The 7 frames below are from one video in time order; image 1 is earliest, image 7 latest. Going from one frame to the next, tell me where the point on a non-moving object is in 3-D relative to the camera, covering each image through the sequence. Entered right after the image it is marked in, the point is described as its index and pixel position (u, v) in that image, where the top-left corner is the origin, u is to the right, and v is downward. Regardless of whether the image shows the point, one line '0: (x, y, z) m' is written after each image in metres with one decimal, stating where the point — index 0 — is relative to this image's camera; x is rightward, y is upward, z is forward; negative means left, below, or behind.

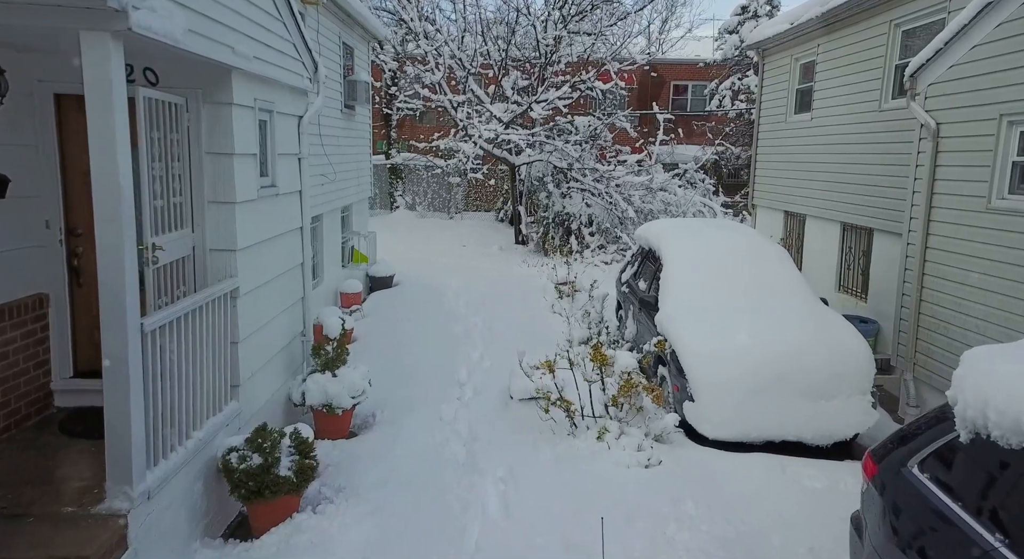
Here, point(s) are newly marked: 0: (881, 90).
0: (+4.4, +2.3, +8.1) m
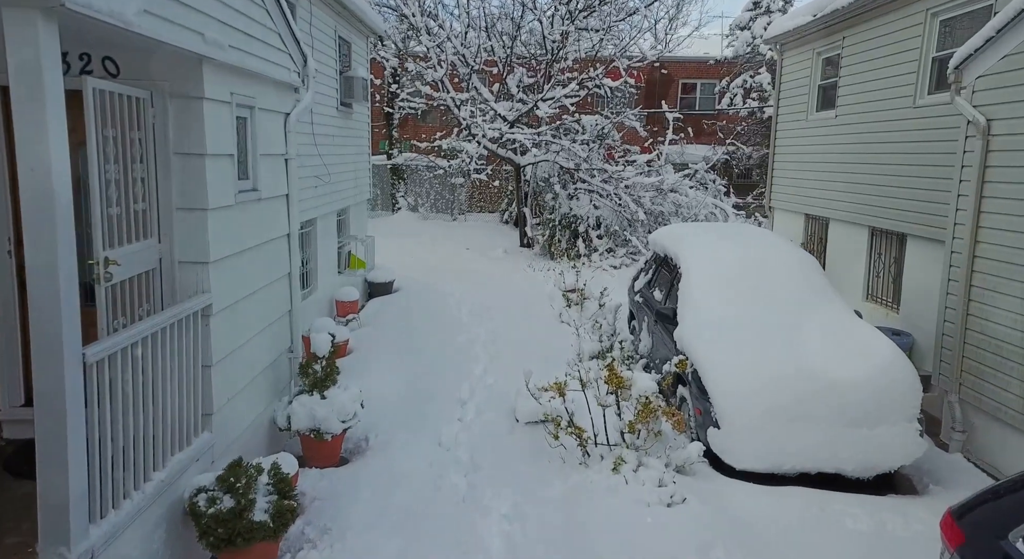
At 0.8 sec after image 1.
0: (+4.5, +2.2, +7.5) m
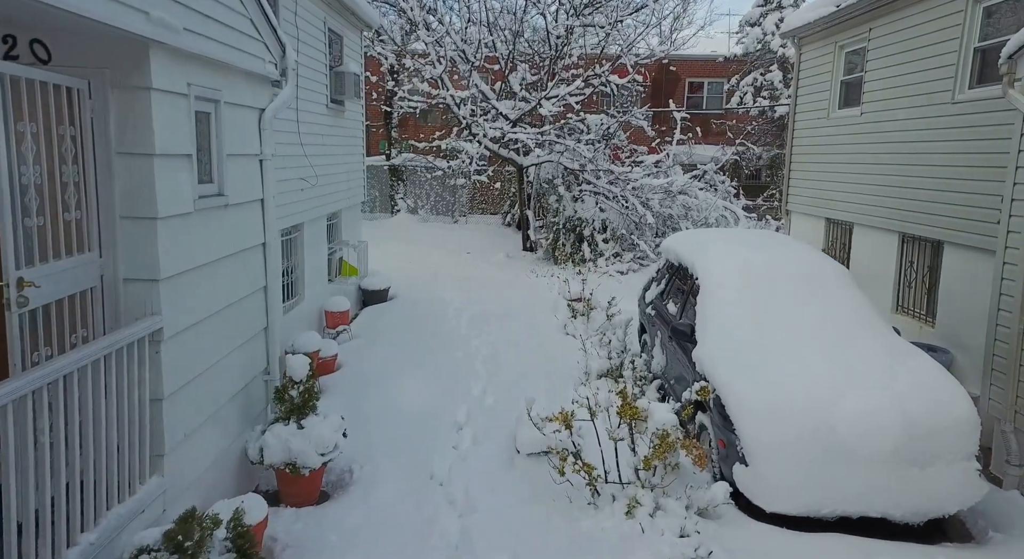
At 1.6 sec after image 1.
0: (+4.5, +2.1, +6.9) m
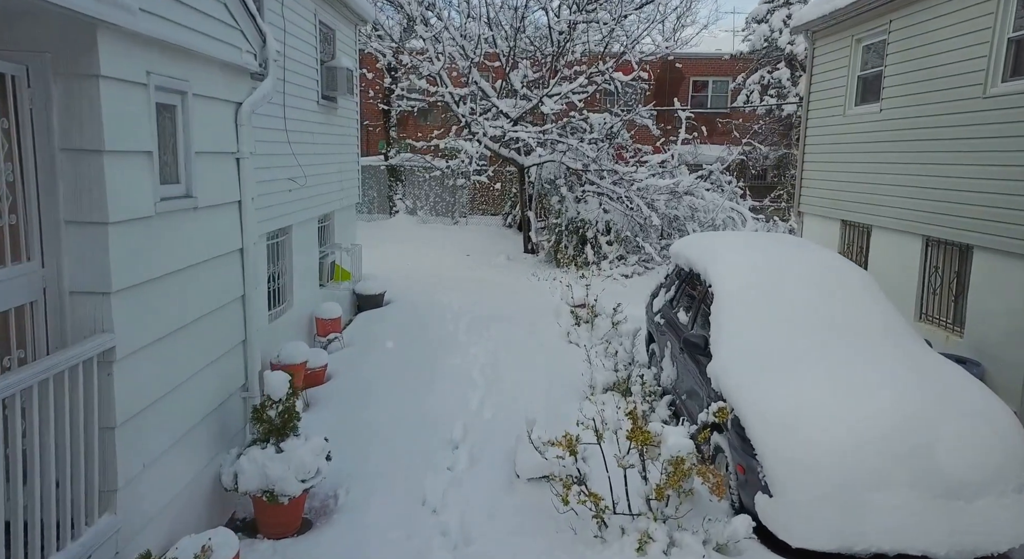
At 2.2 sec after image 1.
0: (+4.5, +2.0, +6.5) m
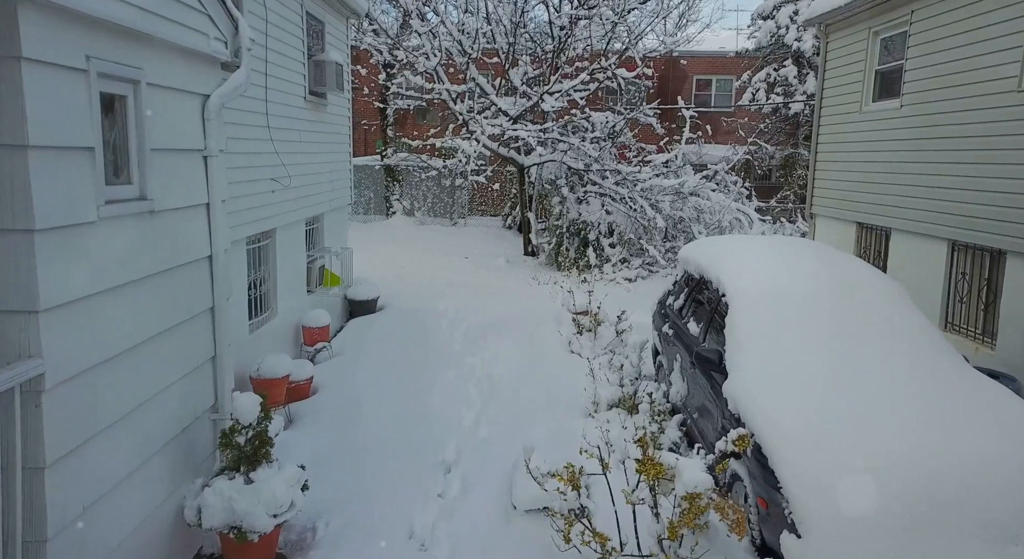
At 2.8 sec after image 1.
0: (+4.5, +1.9, +6.1) m
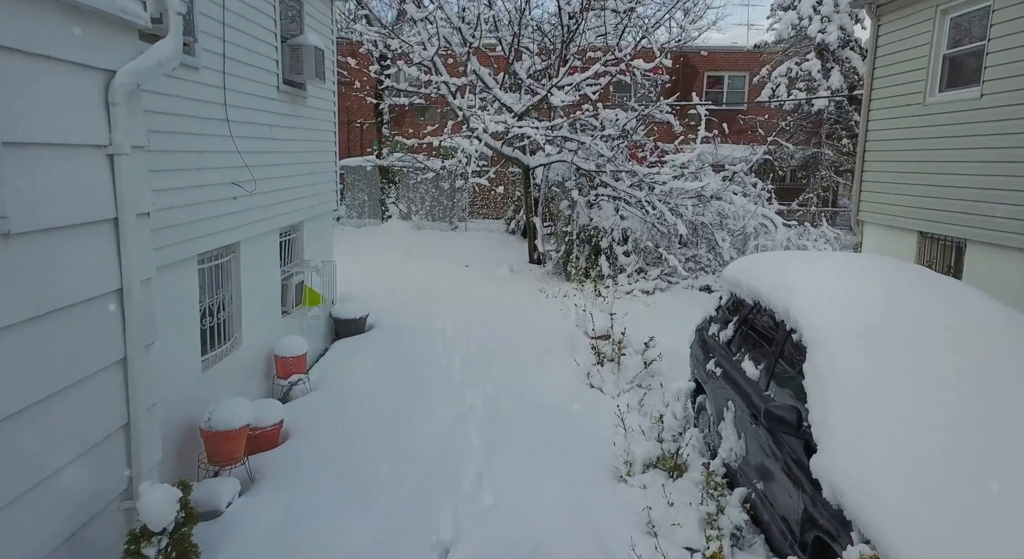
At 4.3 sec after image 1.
0: (+4.6, +1.7, +4.9) m
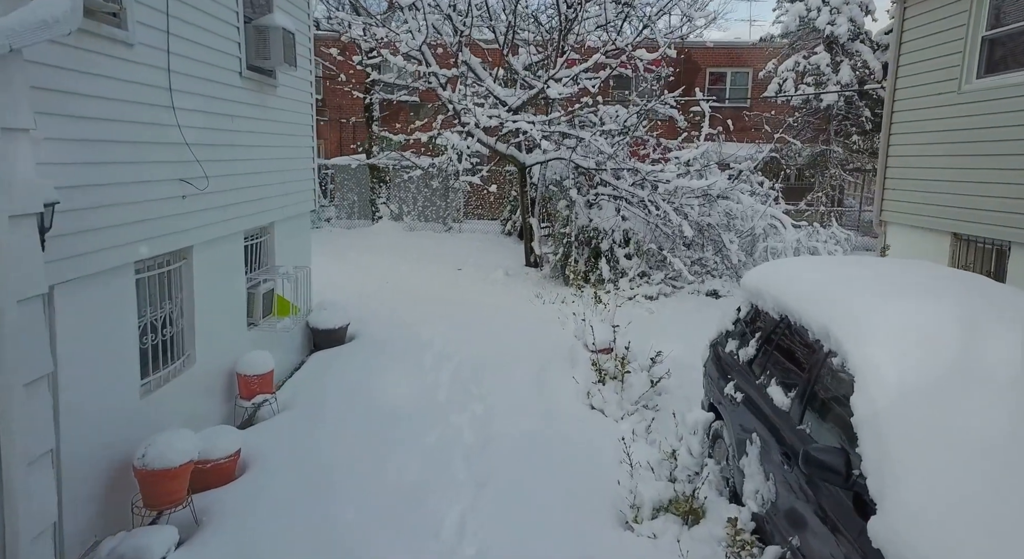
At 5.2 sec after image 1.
0: (+4.5, +1.7, +4.3) m
